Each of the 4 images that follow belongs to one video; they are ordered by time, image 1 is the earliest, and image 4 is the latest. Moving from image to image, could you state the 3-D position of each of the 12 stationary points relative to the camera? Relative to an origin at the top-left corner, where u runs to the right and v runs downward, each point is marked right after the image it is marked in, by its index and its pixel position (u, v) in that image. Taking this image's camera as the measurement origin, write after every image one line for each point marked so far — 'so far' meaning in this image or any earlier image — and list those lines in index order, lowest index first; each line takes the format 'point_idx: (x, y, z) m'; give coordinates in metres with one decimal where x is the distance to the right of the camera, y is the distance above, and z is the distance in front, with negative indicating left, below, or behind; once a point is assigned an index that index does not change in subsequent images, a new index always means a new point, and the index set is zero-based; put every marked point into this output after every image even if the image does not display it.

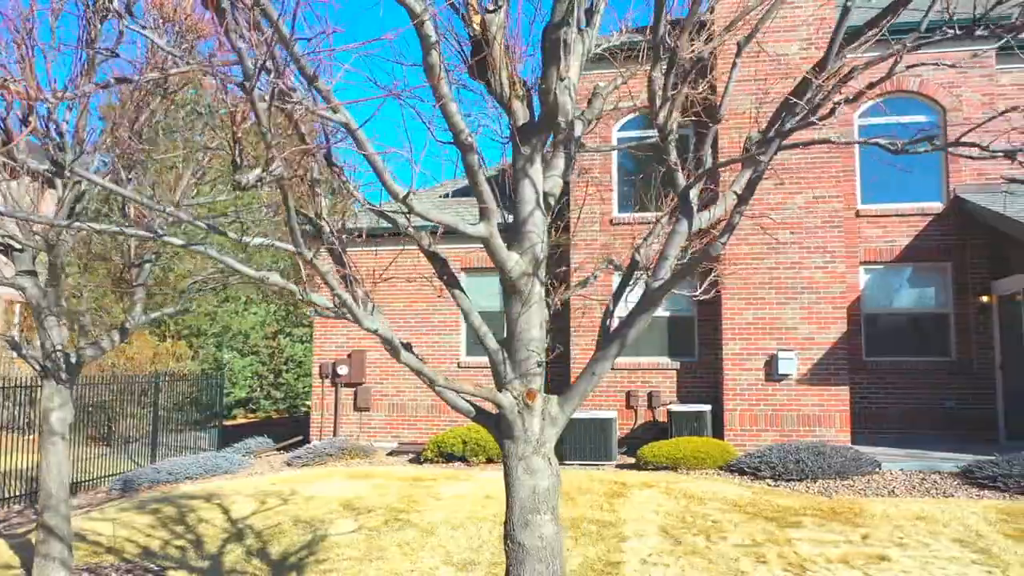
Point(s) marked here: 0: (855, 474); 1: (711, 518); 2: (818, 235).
0: (+4.4, -2.4, +9.7) m
1: (+2.0, -2.4, +7.7) m
2: (+4.9, +0.8, +12.1) m
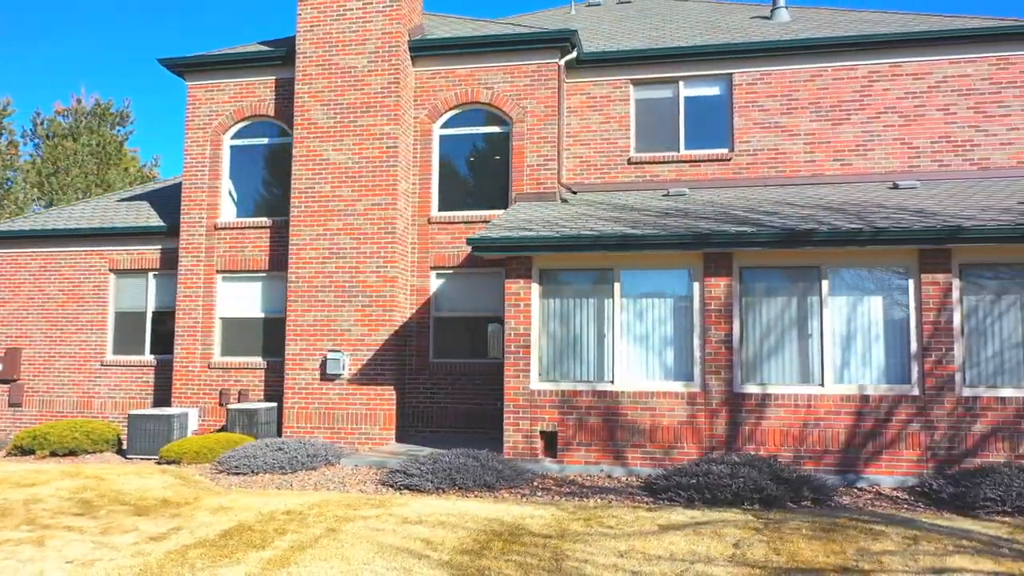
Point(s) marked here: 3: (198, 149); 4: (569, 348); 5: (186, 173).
0: (-2.9, -2.4, +10.2) m
1: (-5.3, -2.4, +8.2) m
2: (-2.3, +0.8, +12.6) m
3: (-5.8, +2.6, +14.0) m
4: (+0.8, -0.8, +10.3) m
5: (-6.0, +2.1, +14.0) m
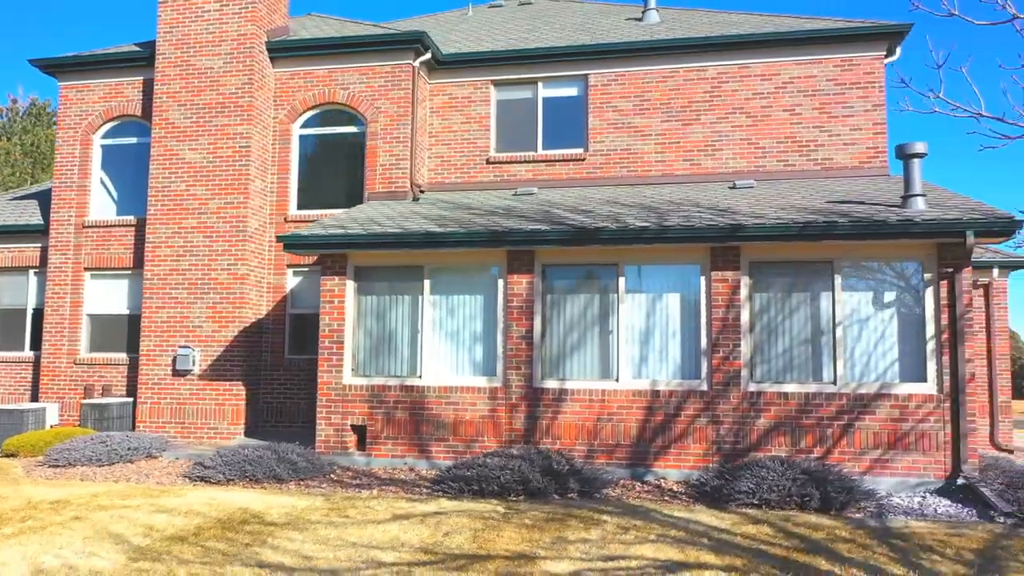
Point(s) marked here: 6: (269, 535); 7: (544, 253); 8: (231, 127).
0: (-5.4, -2.4, +10.4) m
1: (-7.8, -2.3, +8.5) m
2: (-4.9, +0.8, +12.8) m
3: (-8.3, +2.6, +14.2) m
4: (-1.8, -0.8, +10.5) m
5: (-8.6, +2.2, +14.2) m
6: (-2.1, -2.2, +6.7) m
7: (+0.4, +0.5, +10.0) m
8: (-4.8, +2.8, +12.9) m
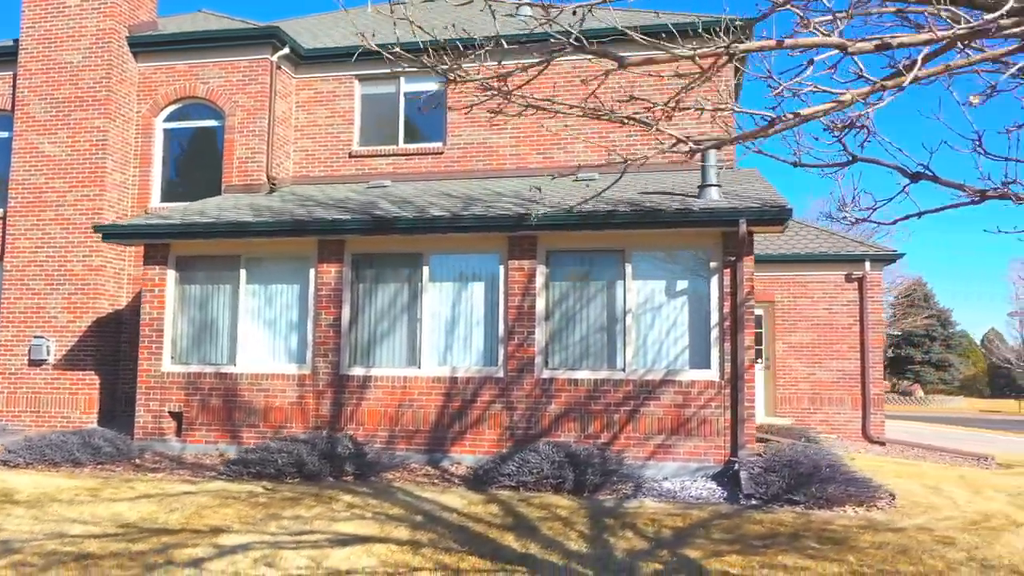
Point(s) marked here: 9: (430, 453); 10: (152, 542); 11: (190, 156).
0: (-8.0, -2.2, +10.6) m
1: (-10.4, -2.2, +8.7) m
2: (-7.4, +1.0, +13.0) m
3: (-10.9, +2.8, +14.4) m
4: (-4.4, -0.6, +10.7) m
5: (-11.1, +2.3, +14.4) m
6: (-4.7, -2.0, +6.9) m
7: (-2.1, +0.6, +10.2) m
8: (-7.4, +2.9, +13.1) m
9: (-1.1, -2.1, +9.7) m
10: (-2.8, -2.0, +6.0) m
11: (-6.0, +2.4, +13.7) m
